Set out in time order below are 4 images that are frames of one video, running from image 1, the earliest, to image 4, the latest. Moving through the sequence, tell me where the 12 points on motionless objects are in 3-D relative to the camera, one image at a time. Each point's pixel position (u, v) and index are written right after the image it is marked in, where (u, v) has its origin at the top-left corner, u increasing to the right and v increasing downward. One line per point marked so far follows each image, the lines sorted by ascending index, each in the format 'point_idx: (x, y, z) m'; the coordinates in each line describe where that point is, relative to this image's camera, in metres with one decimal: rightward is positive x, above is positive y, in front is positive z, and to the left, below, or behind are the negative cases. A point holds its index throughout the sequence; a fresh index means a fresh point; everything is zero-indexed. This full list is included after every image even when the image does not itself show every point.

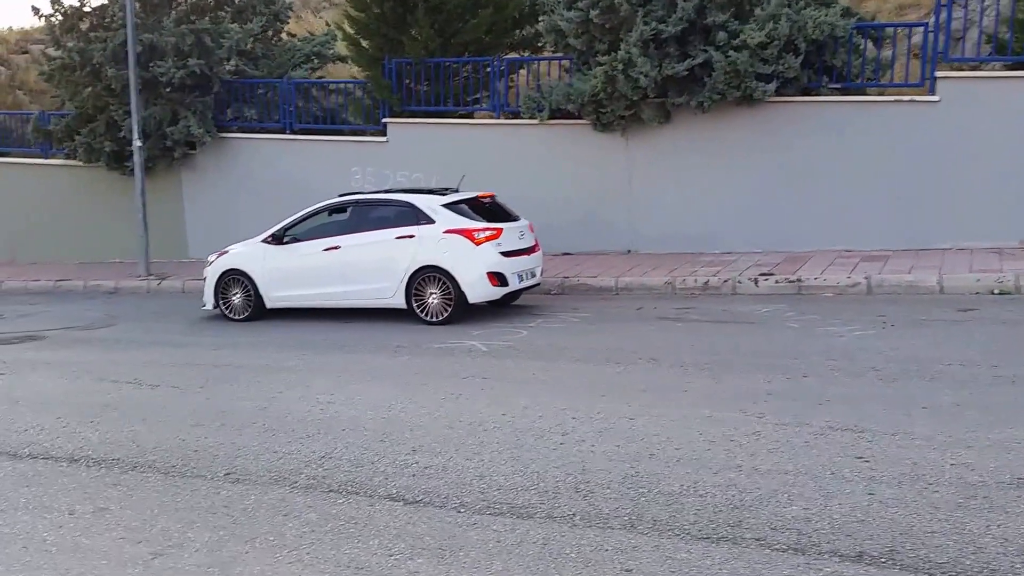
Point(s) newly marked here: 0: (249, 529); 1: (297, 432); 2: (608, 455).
0: (-1.1, -1.0, +4.5) m
1: (-1.3, -0.9, +6.3) m
2: (+0.5, -0.8, +5.3) m
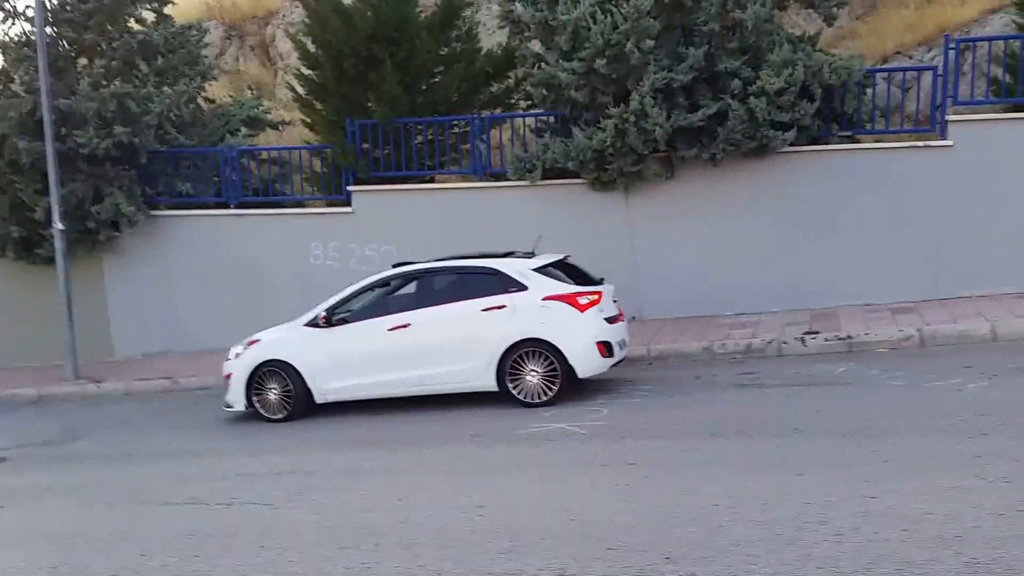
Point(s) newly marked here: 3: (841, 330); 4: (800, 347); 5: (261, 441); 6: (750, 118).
0: (+0.3, -1.3, +3.6) m
1: (-0.1, -1.3, +5.4) m
2: (+1.8, -1.1, +4.6) m
3: (+3.5, -0.4, +11.4) m
4: (+3.0, -0.6, +11.2) m
5: (-2.2, -1.3, +9.3) m
6: (+2.7, +2.0, +12.4) m
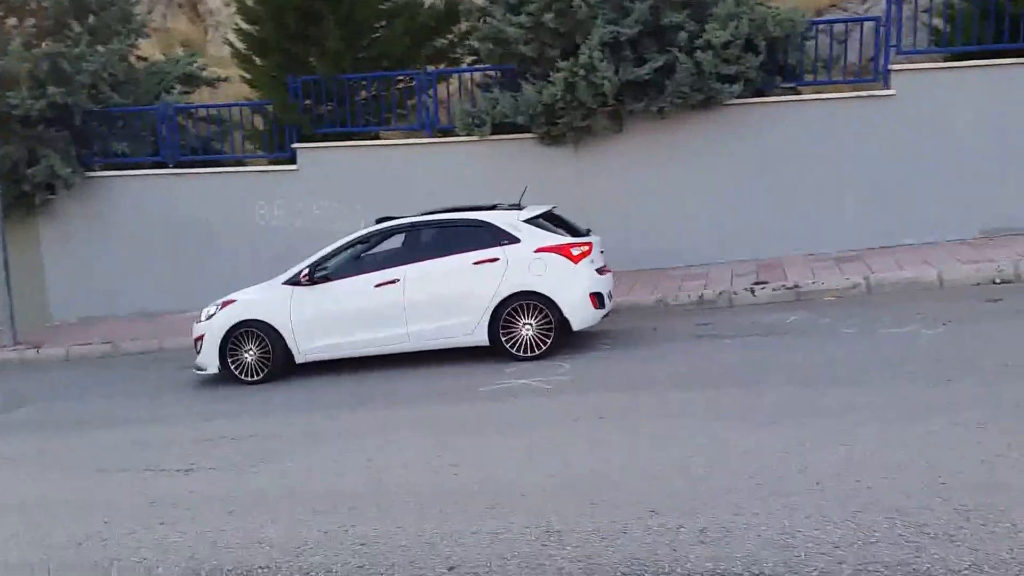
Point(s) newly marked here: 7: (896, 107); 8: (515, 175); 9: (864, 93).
0: (+0.3, -1.2, +3.6) m
1: (-0.2, -1.1, +5.3) m
2: (+1.7, -0.9, +4.7) m
3: (+3.0, +0.1, +11.6) m
4: (+2.5, -0.1, +11.3) m
5: (-2.5, -1.0, +9.1) m
6: (+2.1, +2.5, +12.4) m
7: (+4.5, +2.1, +12.5) m
8: (0.0, +1.4, +13.5) m
9: (+4.1, +2.3, +12.5) m
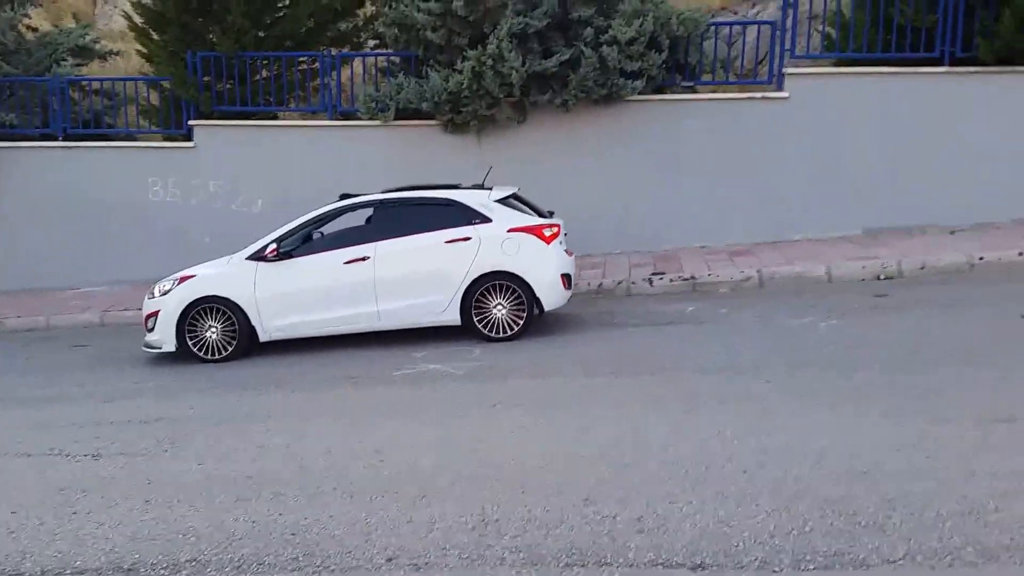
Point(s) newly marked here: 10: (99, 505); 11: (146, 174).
0: (+0.1, -1.2, +3.6) m
1: (-0.6, -1.0, +5.3) m
2: (+1.4, -0.9, +4.9) m
3: (+2.0, +0.2, +11.8) m
4: (+1.5, 0.0, +11.5) m
5: (-3.3, -0.8, +8.8) m
6: (+1.1, +2.6, +12.5) m
7: (+3.4, +2.2, +12.8) m
8: (-1.2, +1.6, +13.4) m
9: (+3.0, +2.4, +12.8) m
10: (-2.2, -1.2, +5.6) m
11: (-4.8, +1.5, +13.9) m
